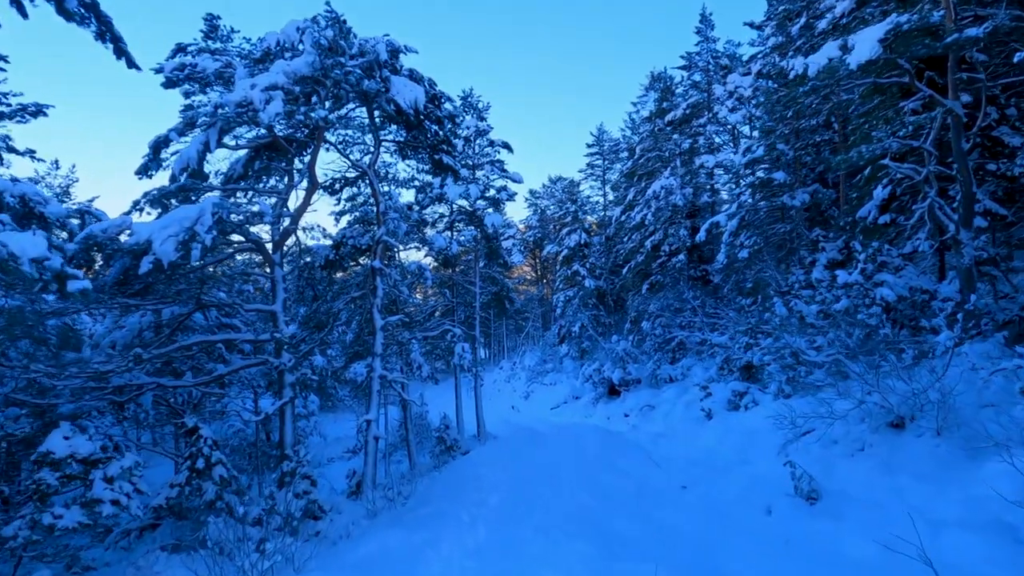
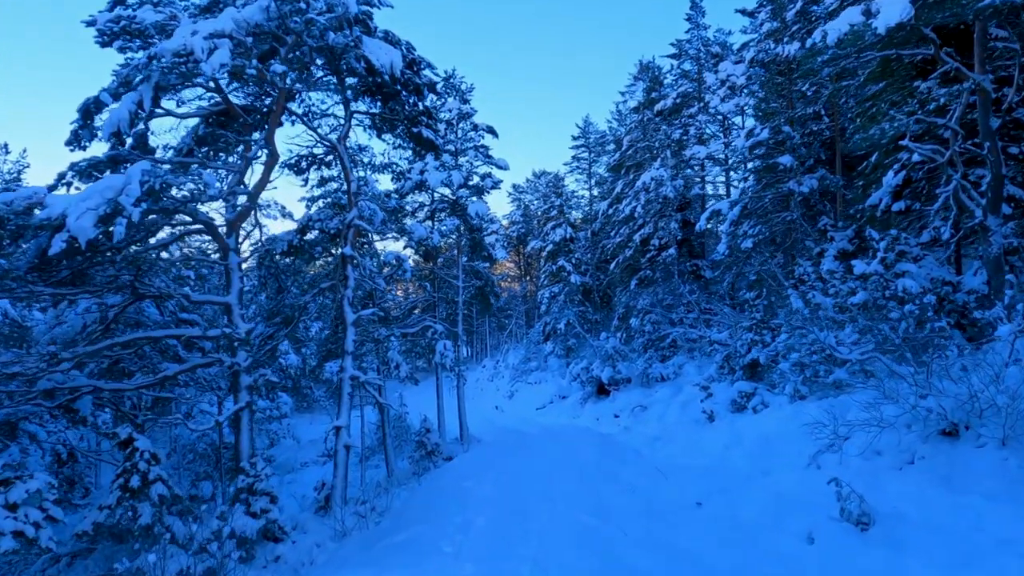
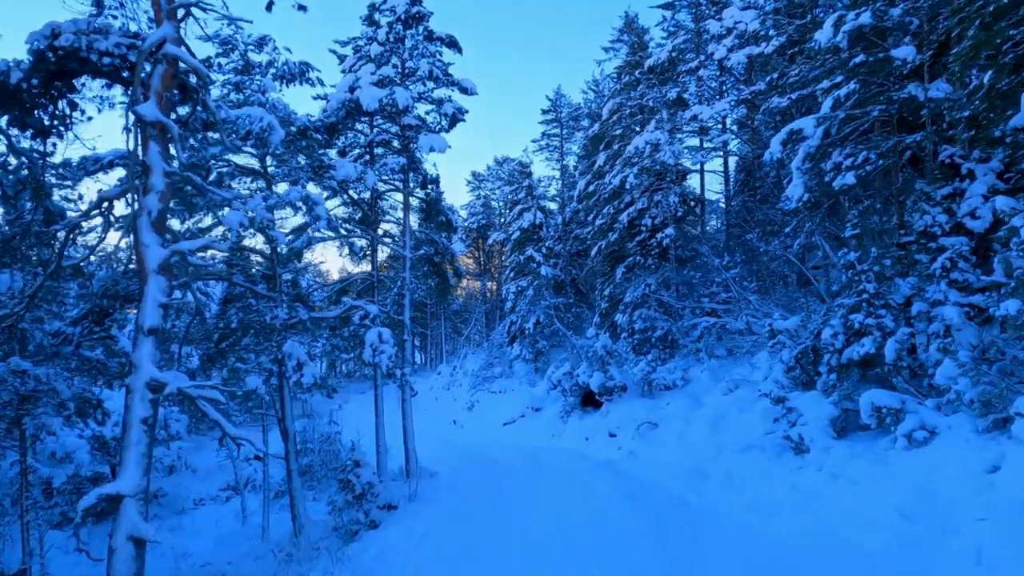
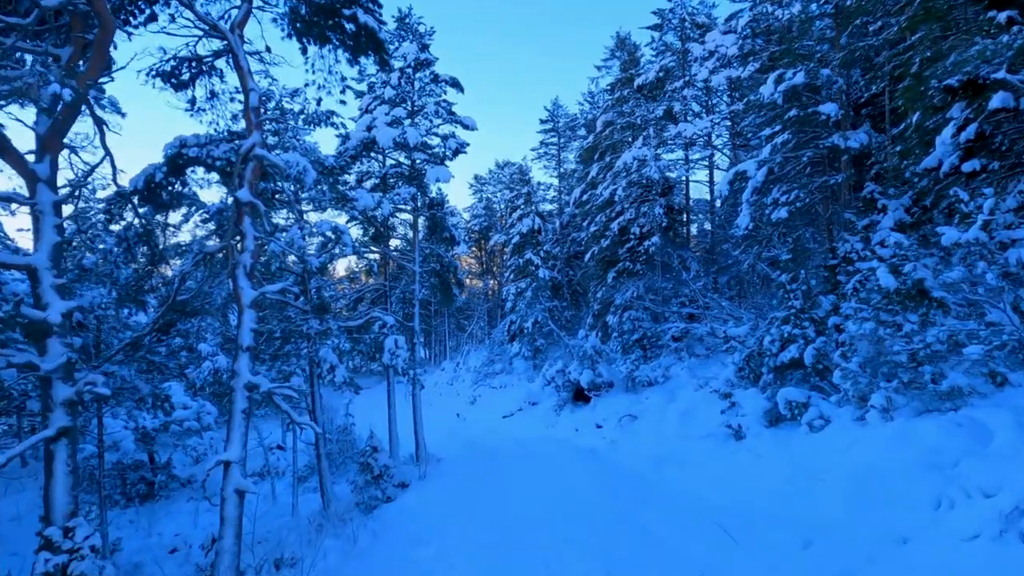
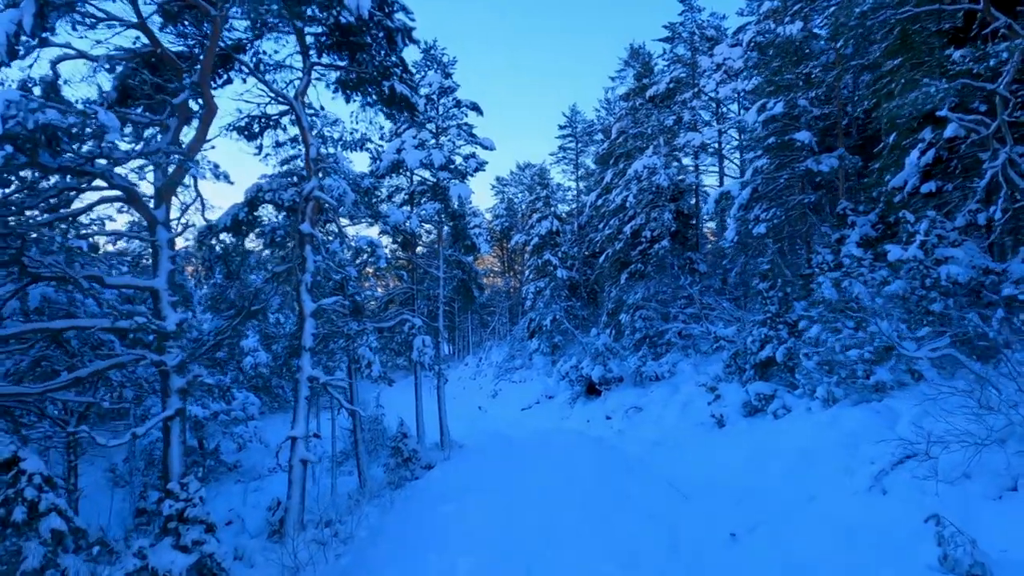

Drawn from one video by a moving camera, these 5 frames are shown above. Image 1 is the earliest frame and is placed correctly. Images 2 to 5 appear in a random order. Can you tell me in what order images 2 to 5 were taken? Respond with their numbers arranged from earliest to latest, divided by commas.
2, 5, 4, 3
